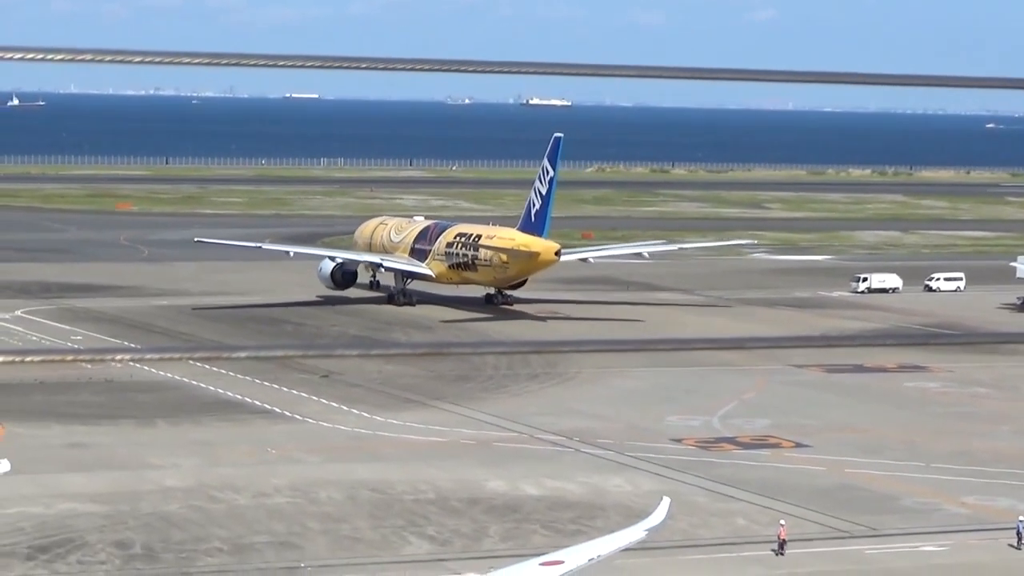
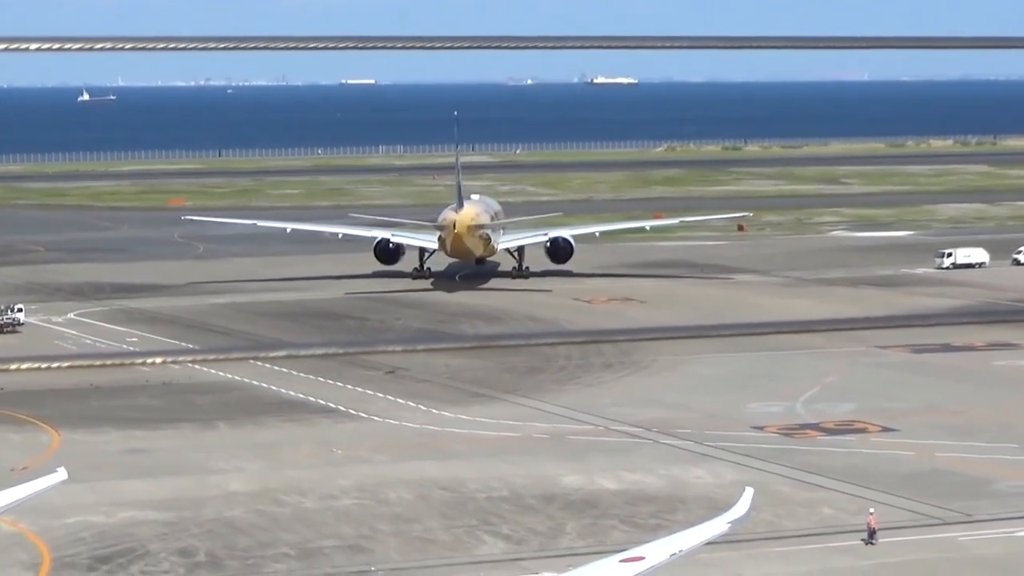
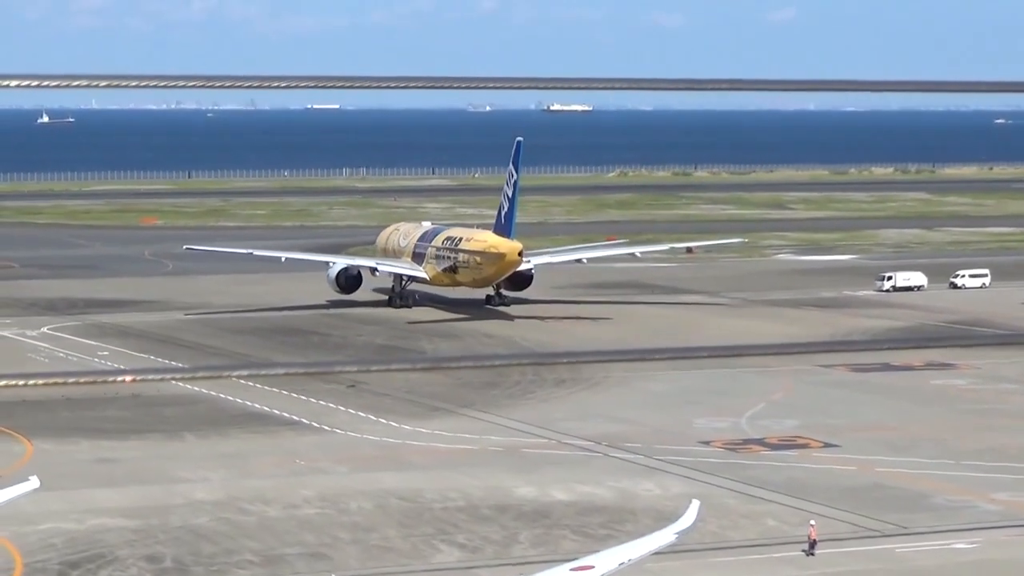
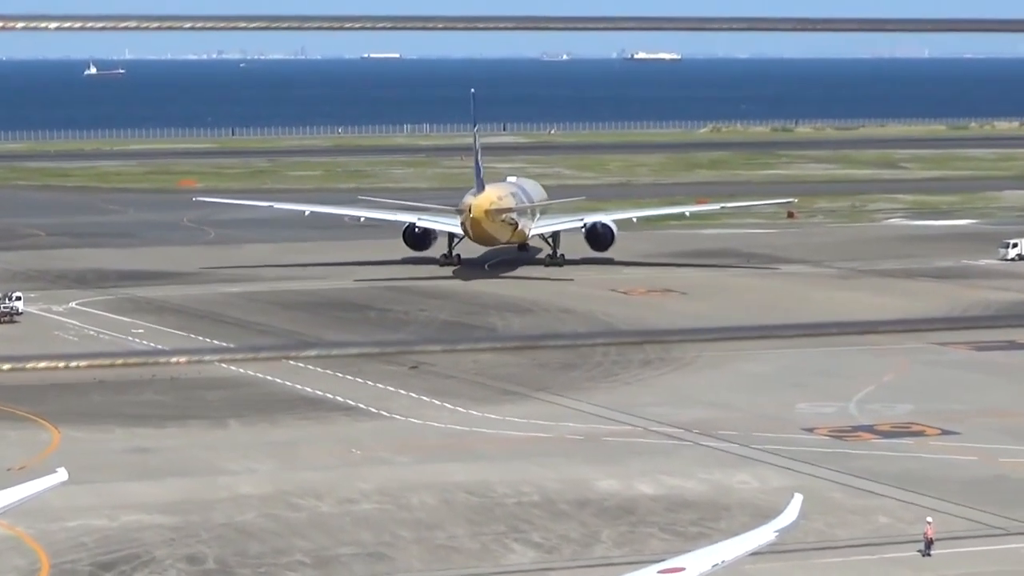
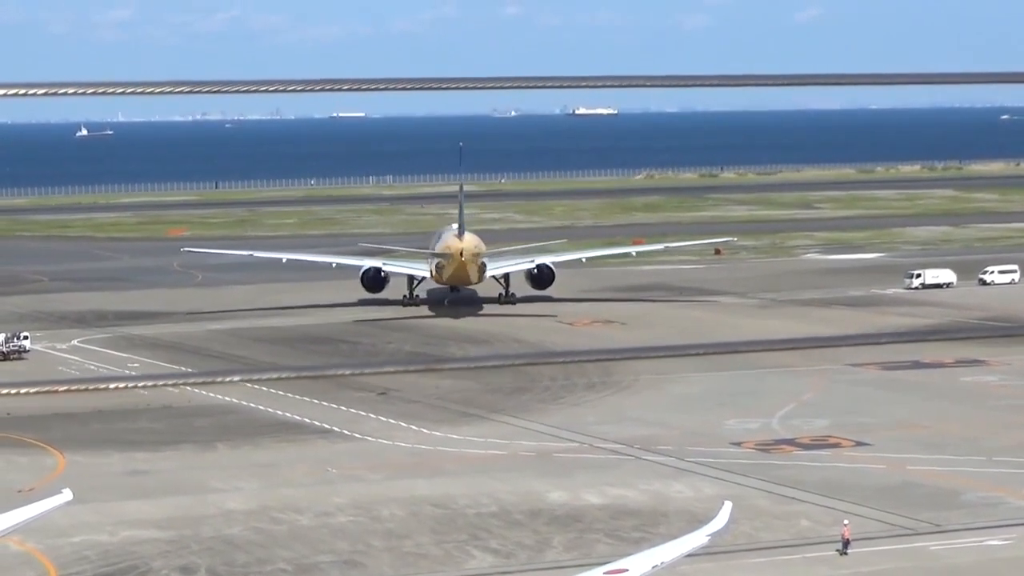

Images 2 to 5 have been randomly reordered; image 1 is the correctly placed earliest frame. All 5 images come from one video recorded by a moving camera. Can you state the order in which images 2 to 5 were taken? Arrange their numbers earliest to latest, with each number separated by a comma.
3, 5, 2, 4
